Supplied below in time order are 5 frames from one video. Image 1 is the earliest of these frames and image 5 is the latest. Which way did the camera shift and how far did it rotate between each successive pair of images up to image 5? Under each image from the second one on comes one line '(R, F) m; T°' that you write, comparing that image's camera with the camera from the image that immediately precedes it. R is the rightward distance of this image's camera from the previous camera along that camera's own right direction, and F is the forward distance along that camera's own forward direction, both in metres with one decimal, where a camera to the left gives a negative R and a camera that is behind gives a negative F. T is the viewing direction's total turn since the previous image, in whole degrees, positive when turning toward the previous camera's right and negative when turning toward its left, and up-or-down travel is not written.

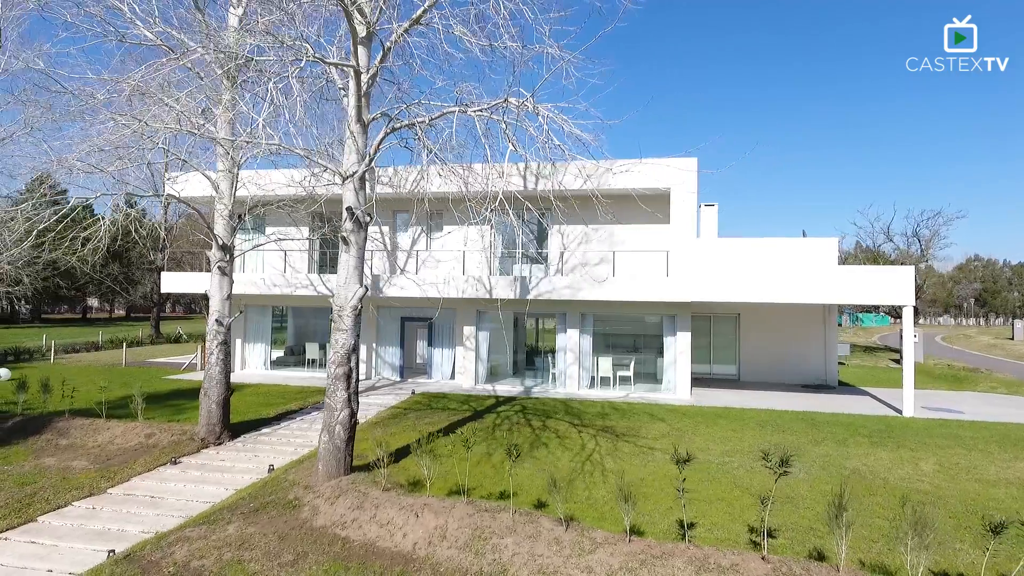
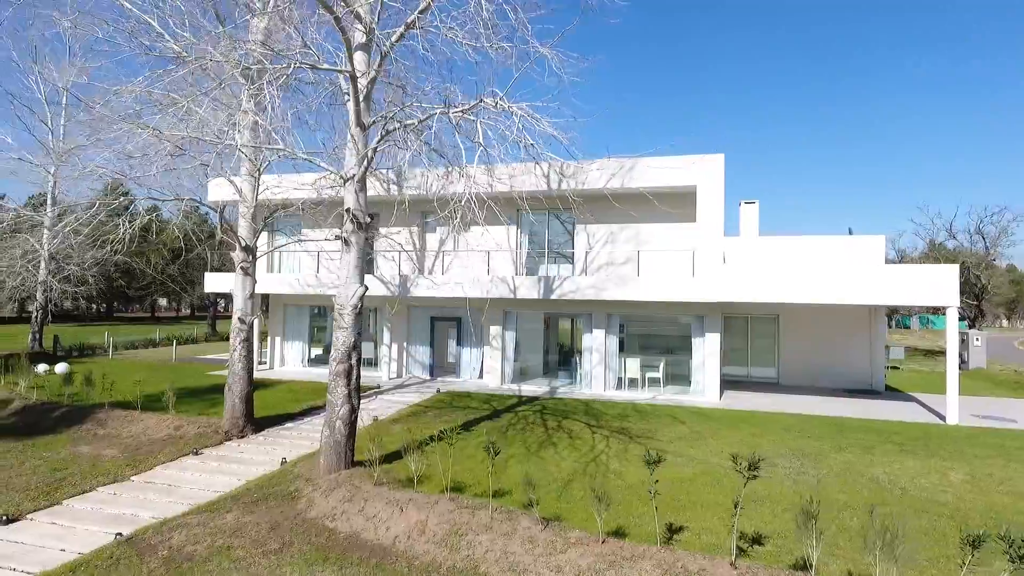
(+0.5, 0.0) m; -4°
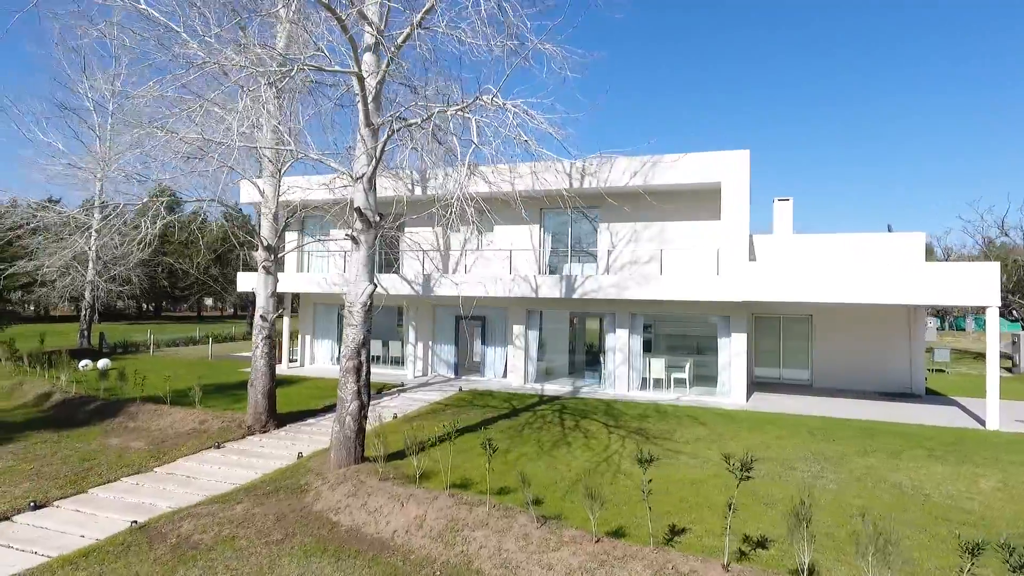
(+0.3, 0.0) m; -3°
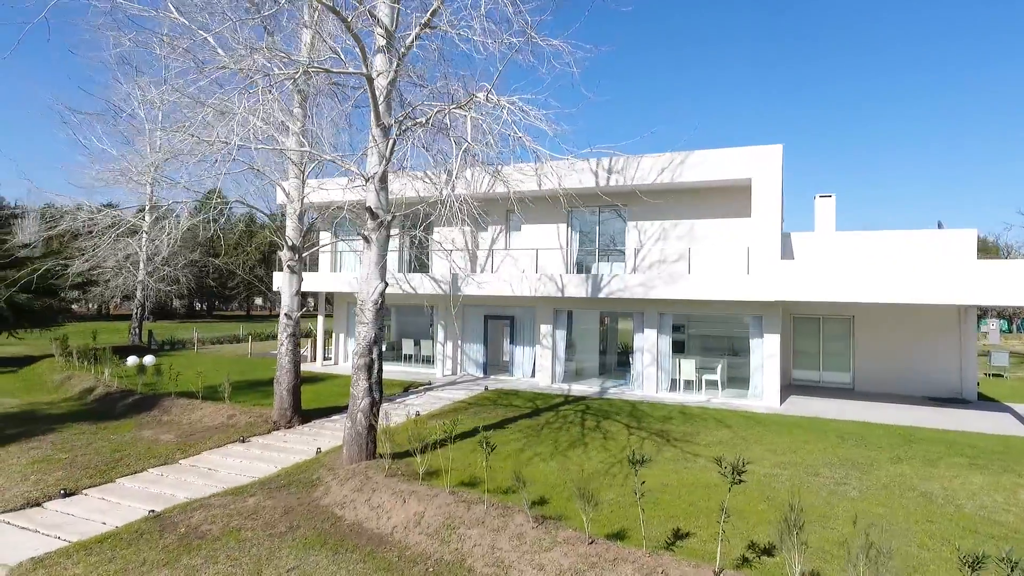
(+0.3, 0.0) m; -4°
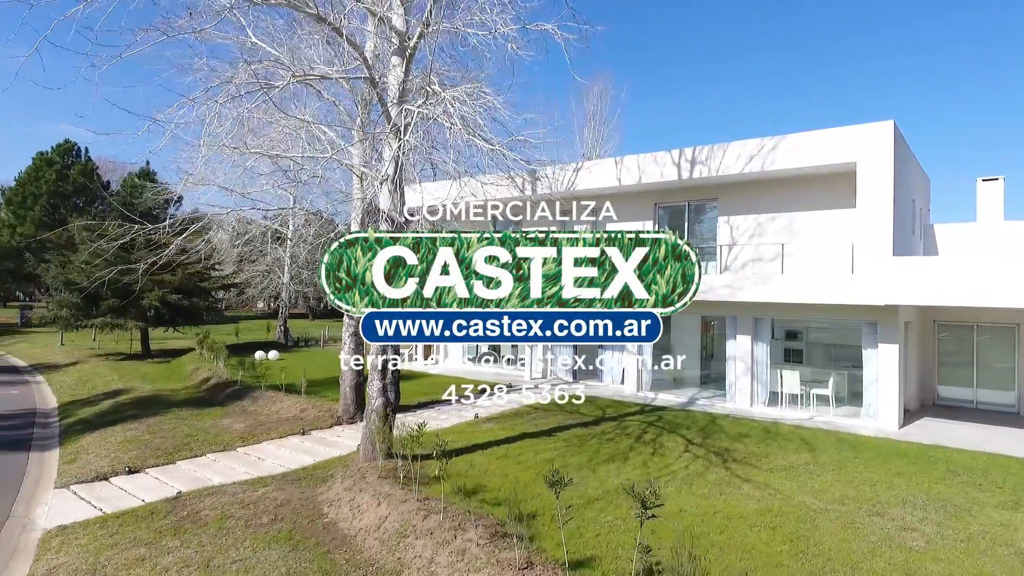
(+1.4, +0.4) m; -13°
